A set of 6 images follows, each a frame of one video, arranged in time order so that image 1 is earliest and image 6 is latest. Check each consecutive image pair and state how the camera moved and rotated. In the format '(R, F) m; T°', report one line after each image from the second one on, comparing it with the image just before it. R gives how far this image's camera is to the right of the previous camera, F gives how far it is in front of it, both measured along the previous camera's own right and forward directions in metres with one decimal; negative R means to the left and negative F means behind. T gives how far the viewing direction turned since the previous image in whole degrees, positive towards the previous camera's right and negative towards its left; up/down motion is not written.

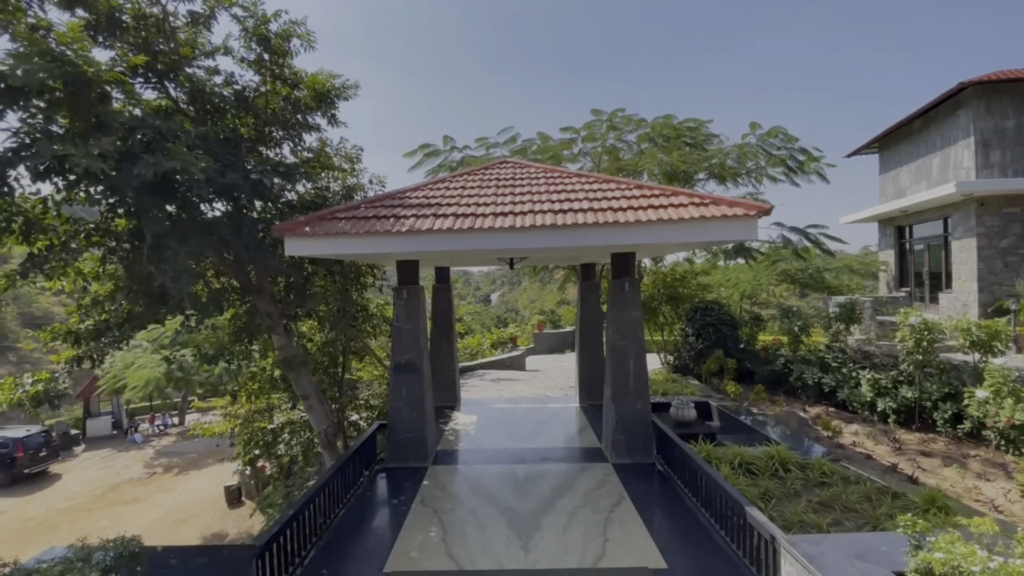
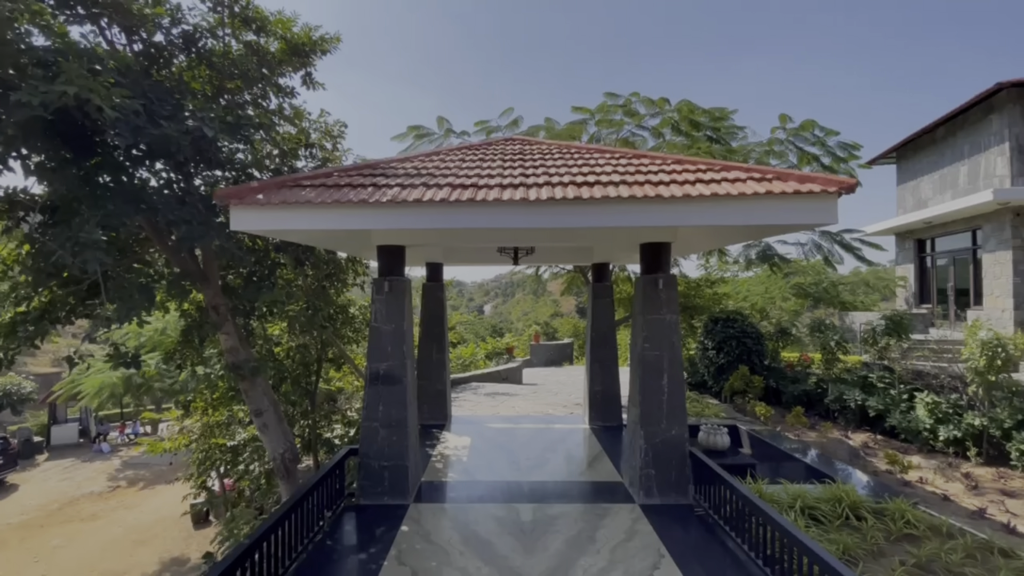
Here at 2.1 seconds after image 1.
(-0.1, +1.2) m; +1°
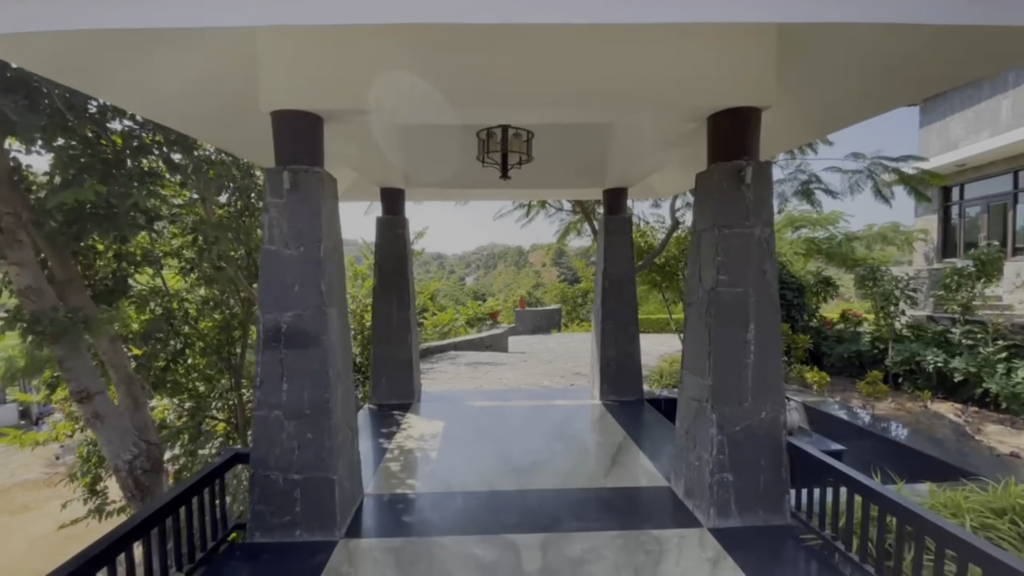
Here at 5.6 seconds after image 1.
(-0.1, +2.0) m; +2°
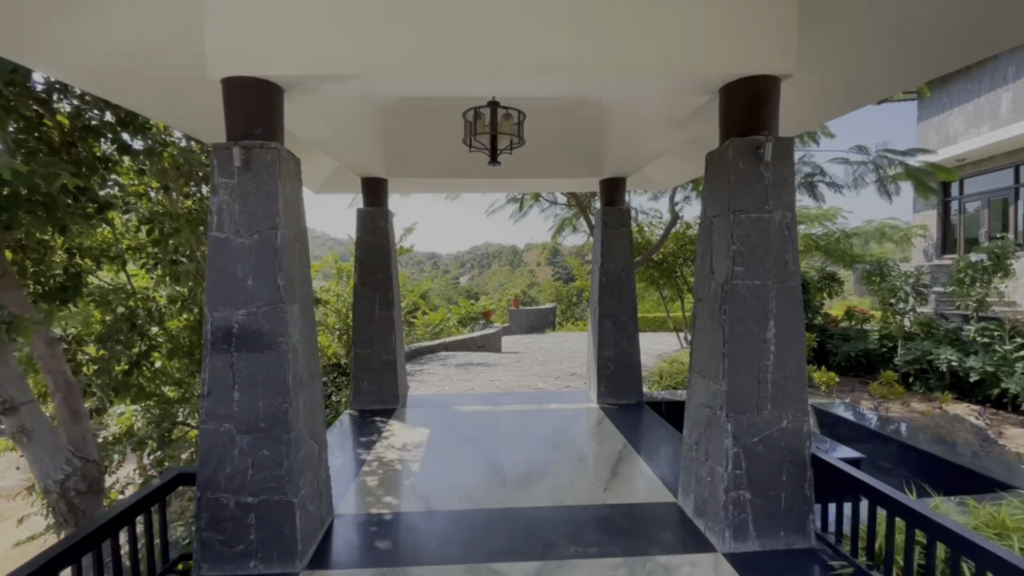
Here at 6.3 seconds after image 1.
(0.0, +0.4) m; +1°
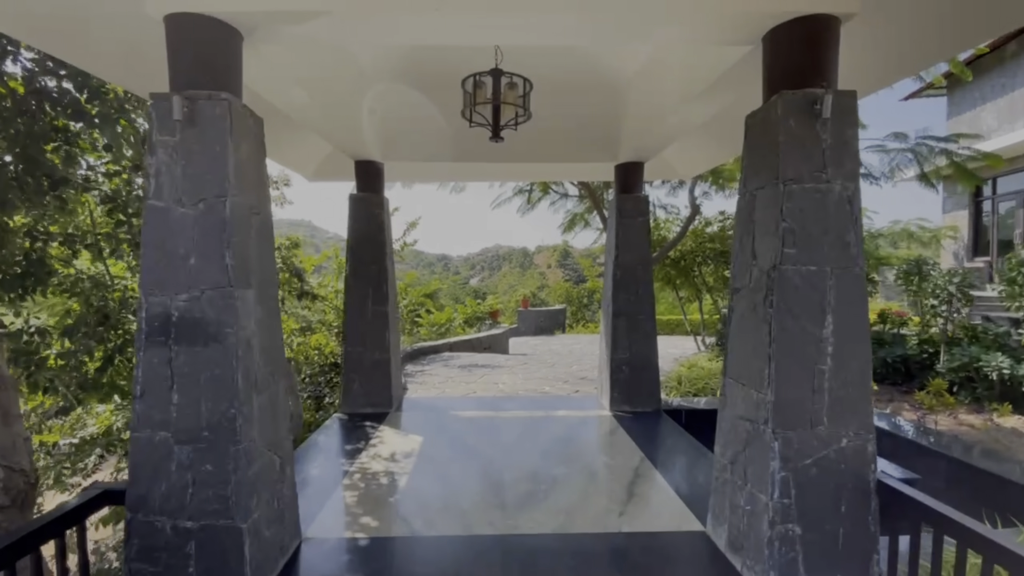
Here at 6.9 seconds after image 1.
(+0.1, +0.5) m; -1°
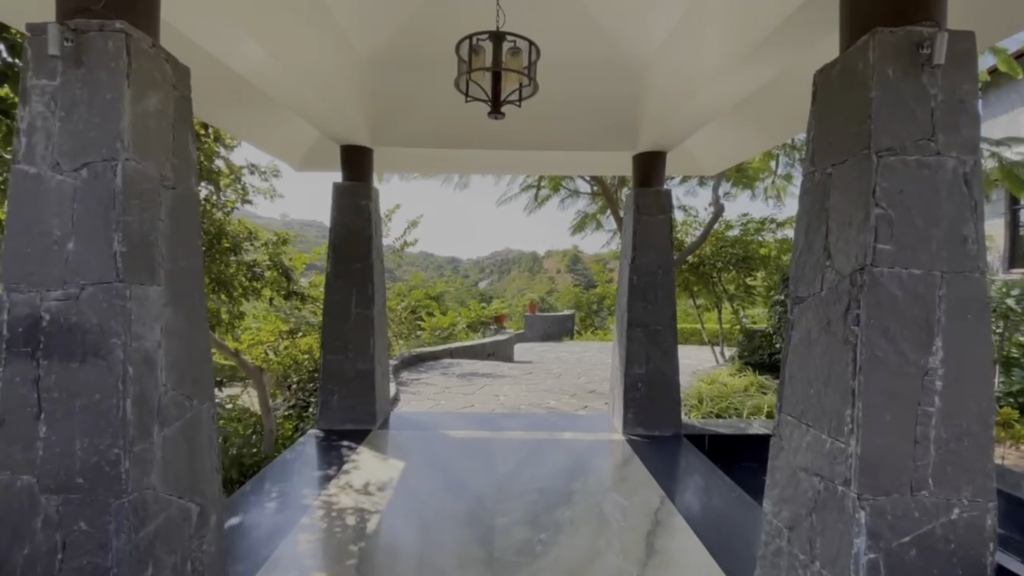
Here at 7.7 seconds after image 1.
(+0.1, +0.6) m; -1°
